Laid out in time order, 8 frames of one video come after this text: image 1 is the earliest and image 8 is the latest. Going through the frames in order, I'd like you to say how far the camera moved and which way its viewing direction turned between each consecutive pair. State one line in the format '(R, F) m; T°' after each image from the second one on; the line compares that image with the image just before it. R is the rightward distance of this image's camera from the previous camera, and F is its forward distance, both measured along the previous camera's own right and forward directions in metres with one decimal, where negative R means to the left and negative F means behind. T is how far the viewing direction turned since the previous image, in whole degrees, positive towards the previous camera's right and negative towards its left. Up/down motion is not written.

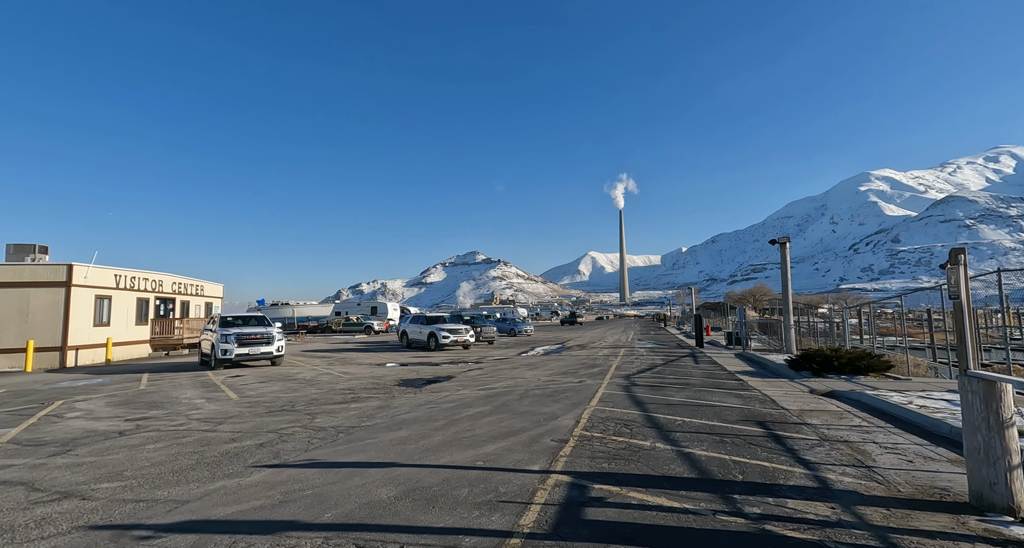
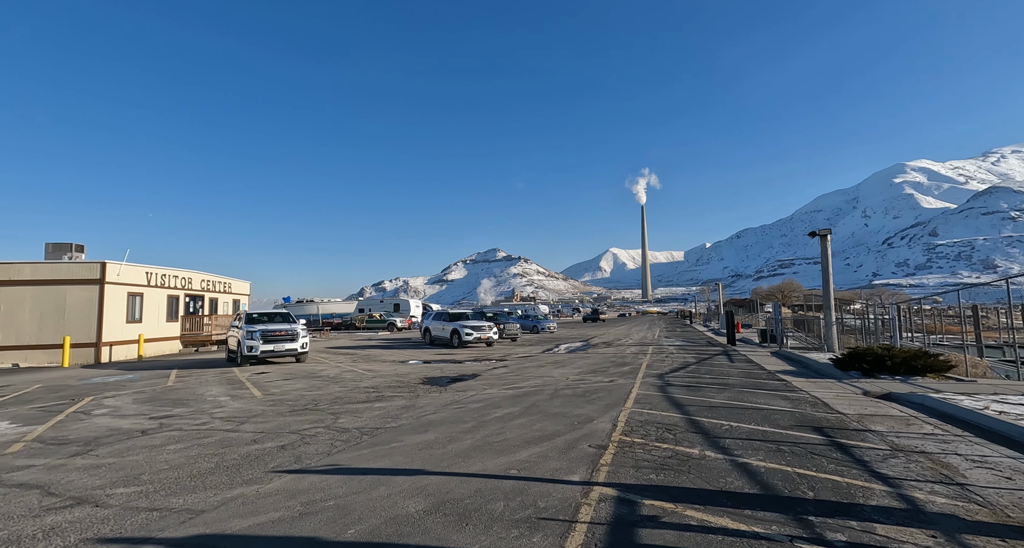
(-0.1, +0.4) m; -3°
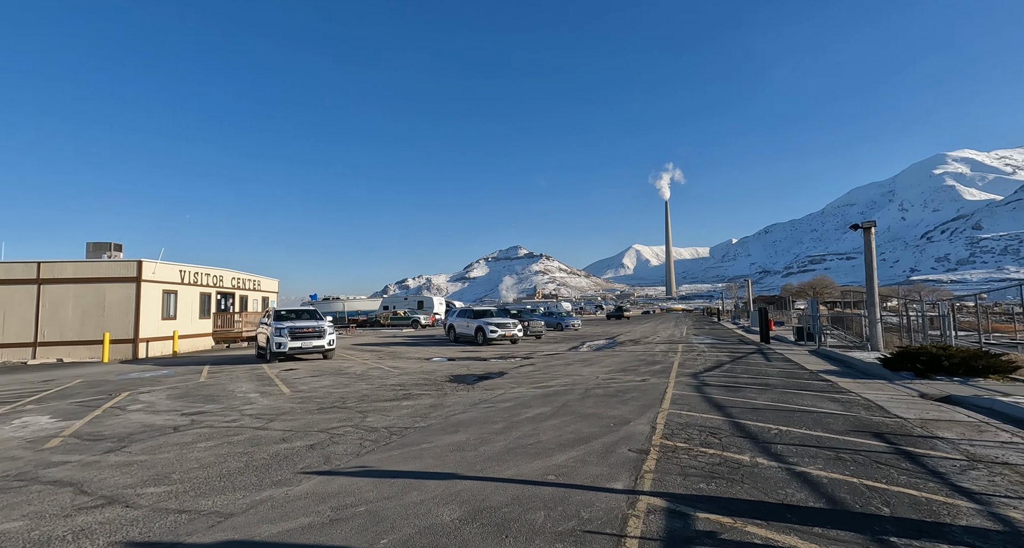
(-0.1, +0.3) m; -3°
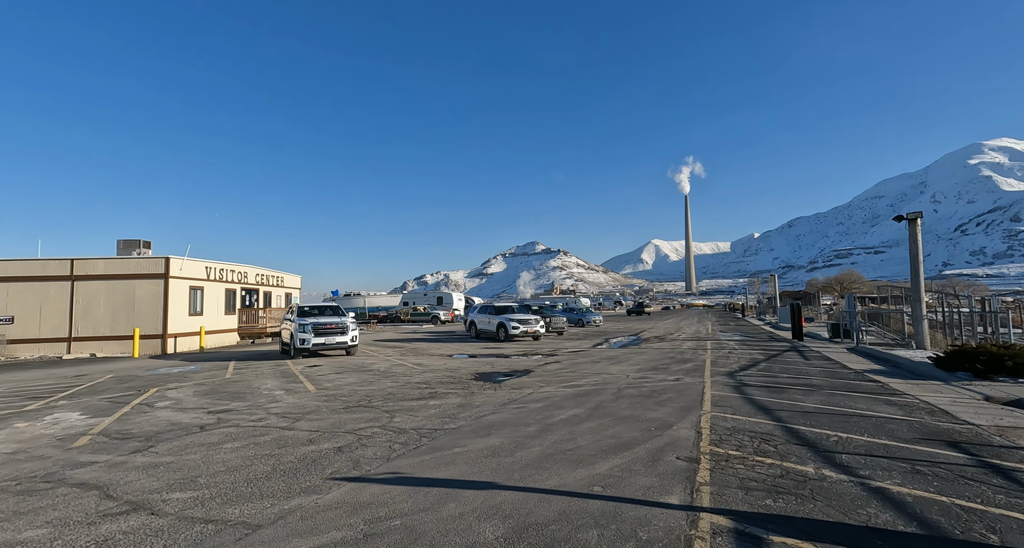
(-0.2, +0.3) m; -2°
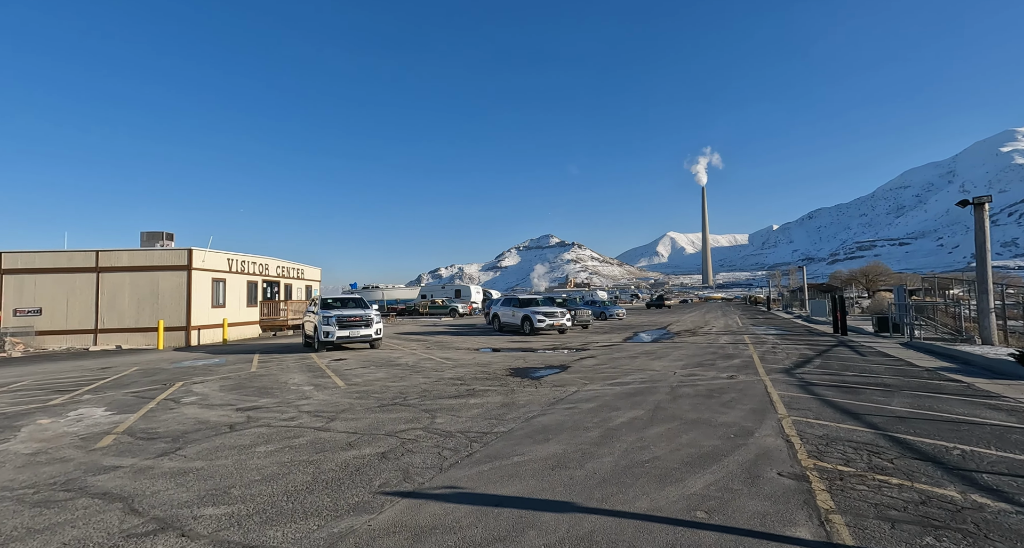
(-0.5, +0.6) m; -2°
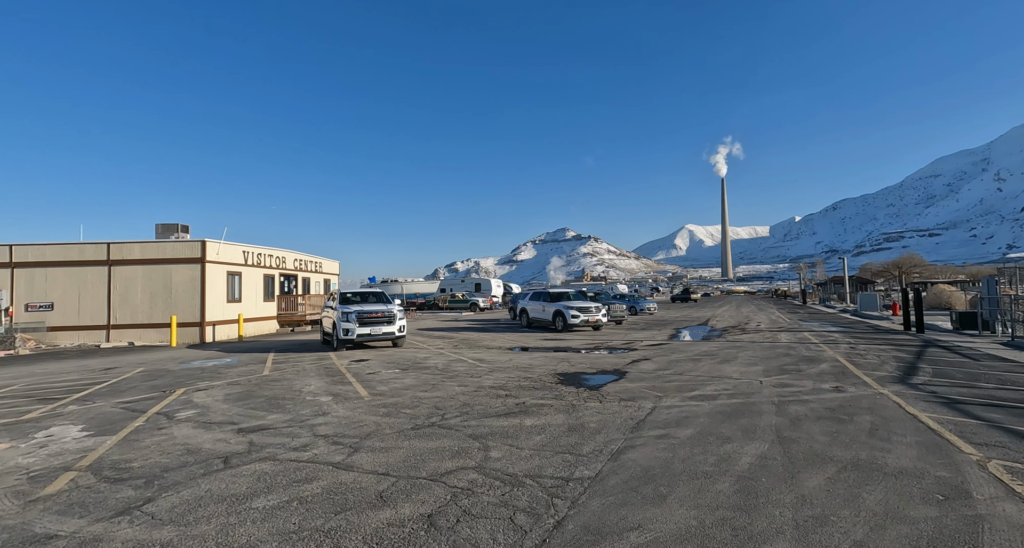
(-0.6, +1.6) m; -2°
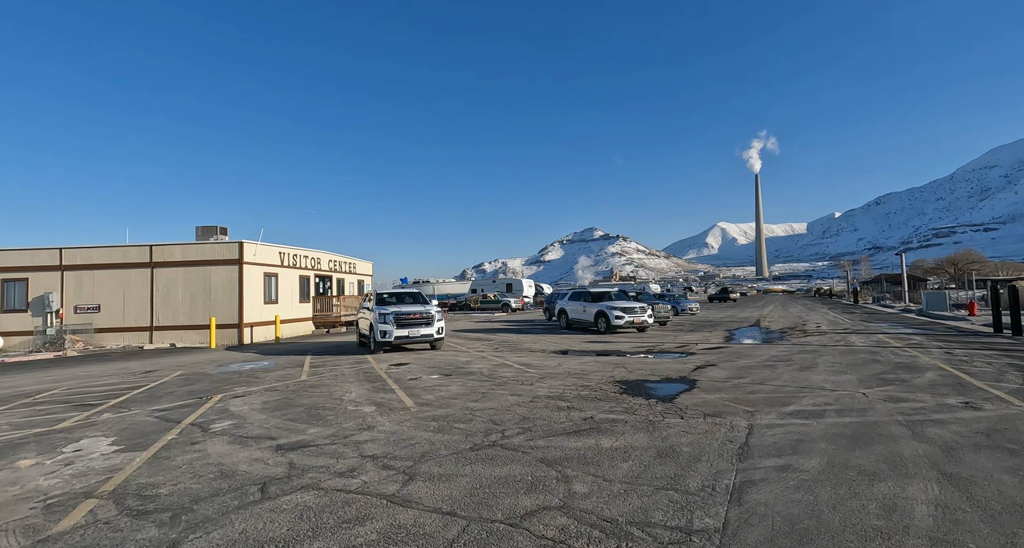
(-0.5, +0.9) m; -3°
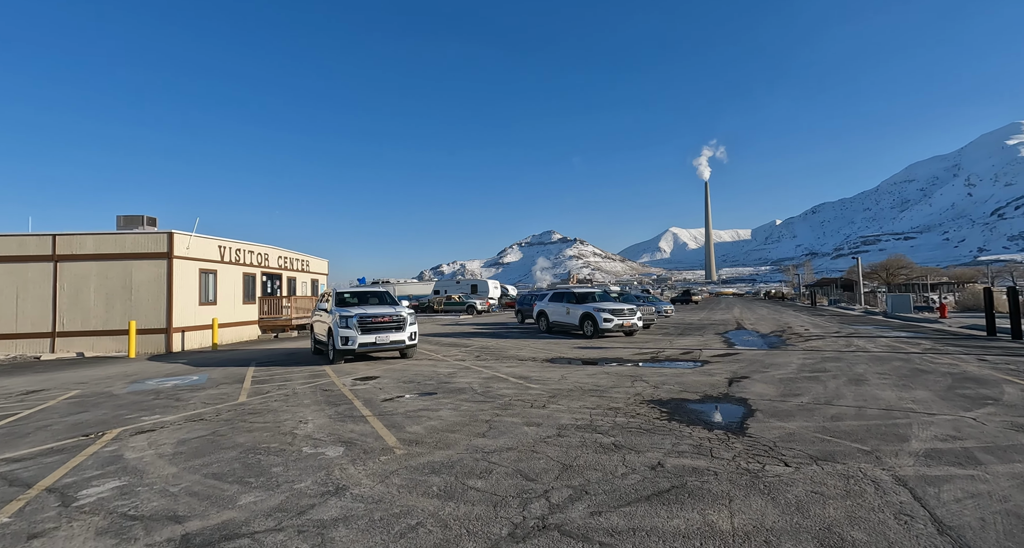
(-0.8, +2.1) m; +5°
